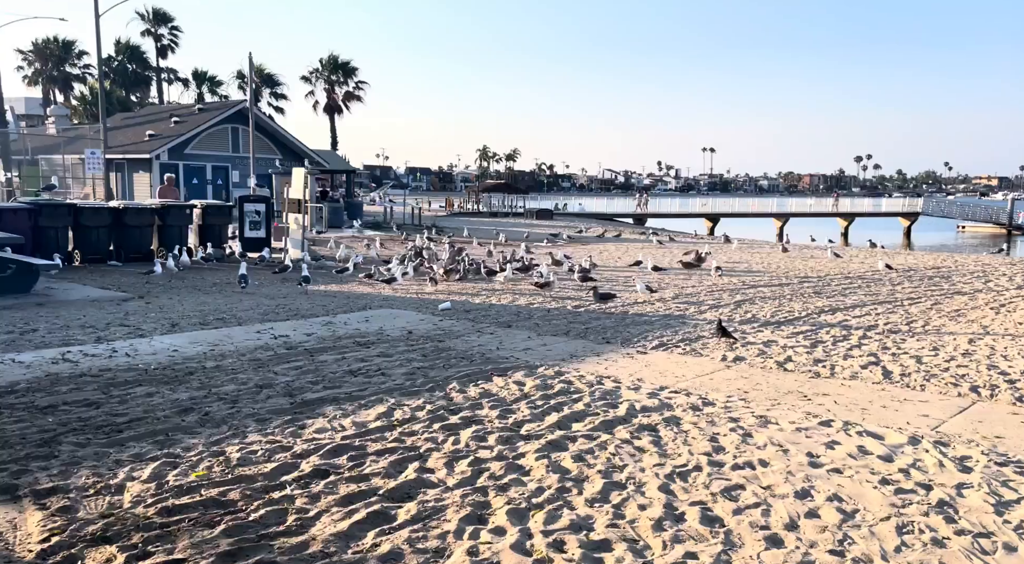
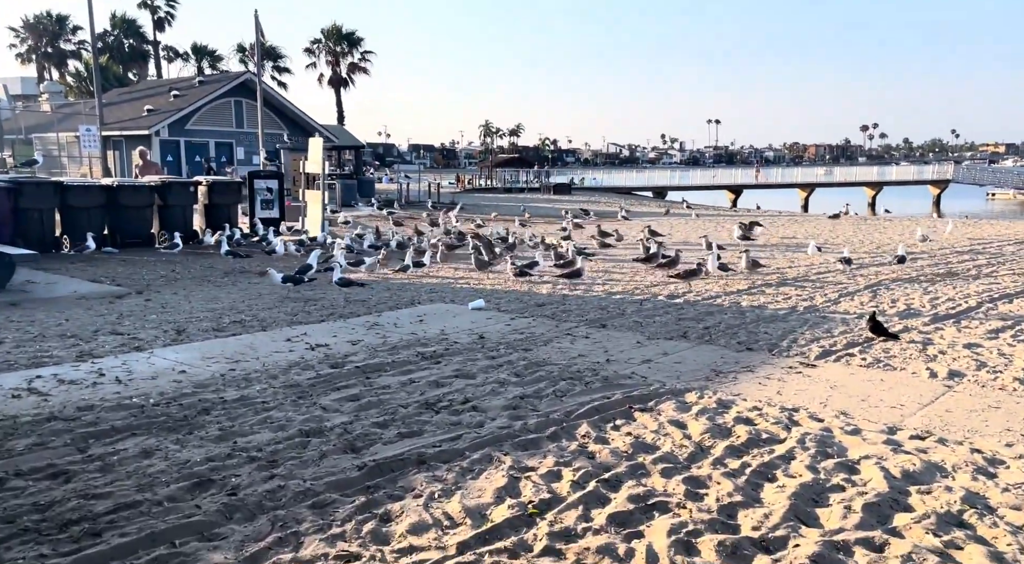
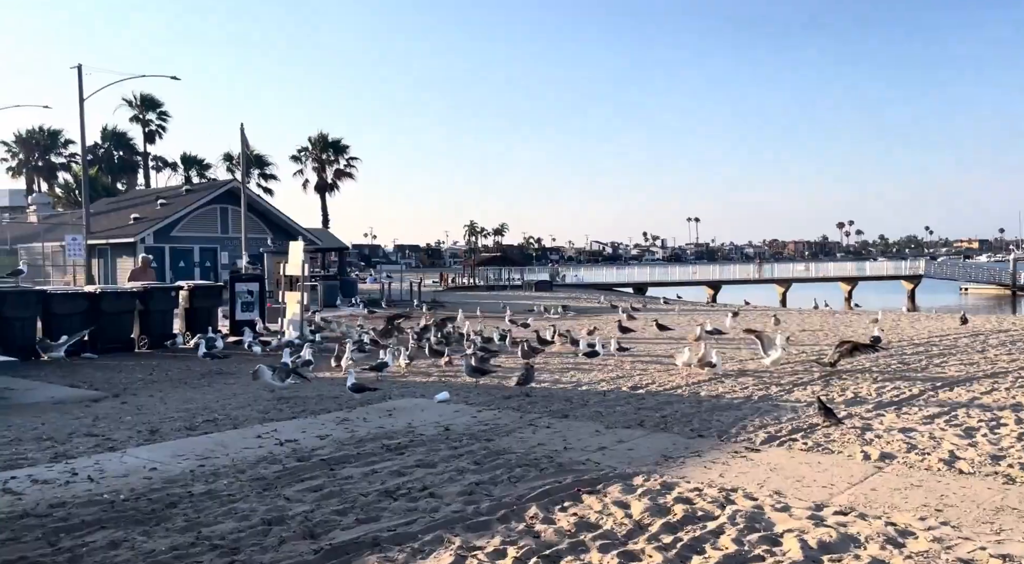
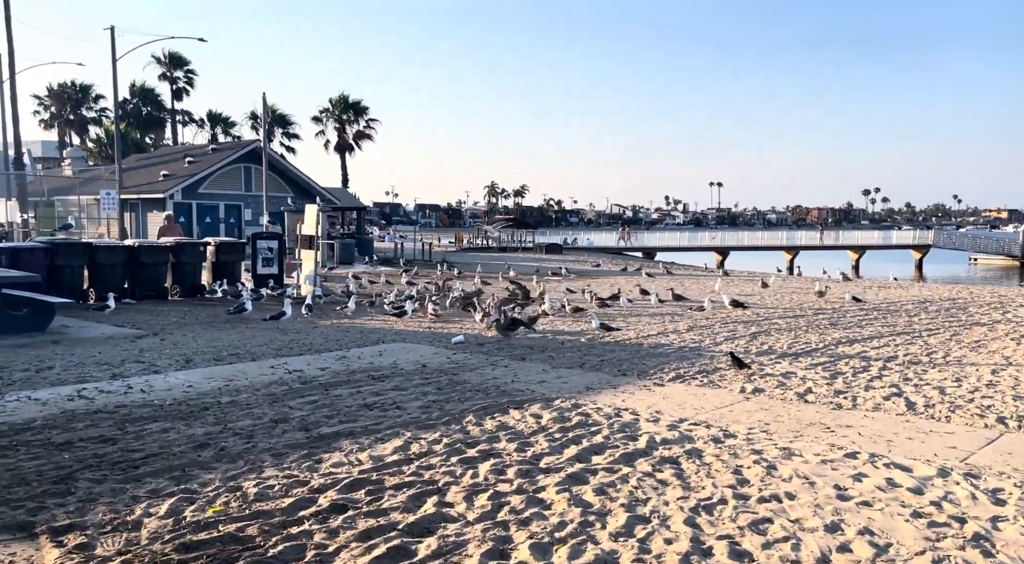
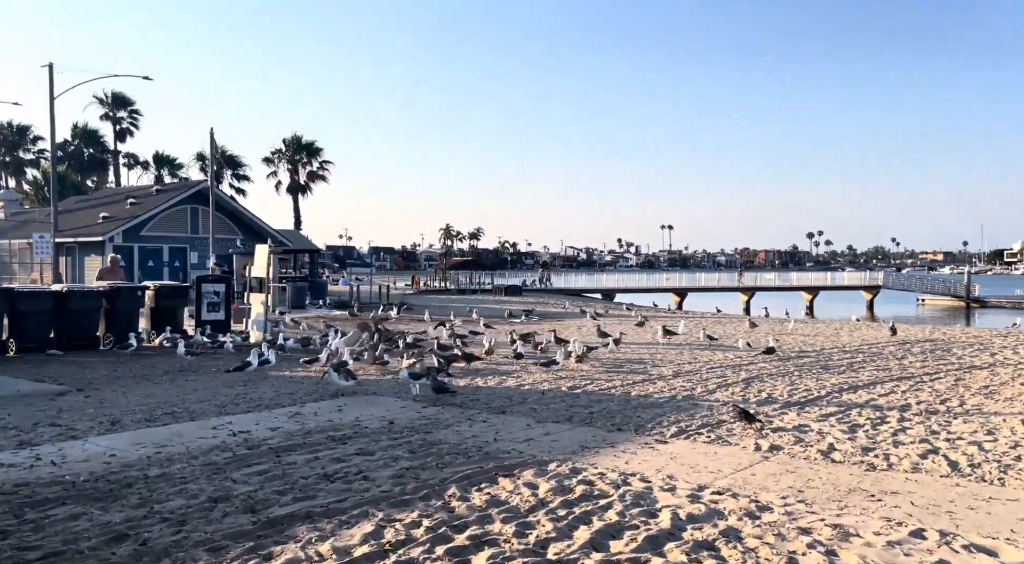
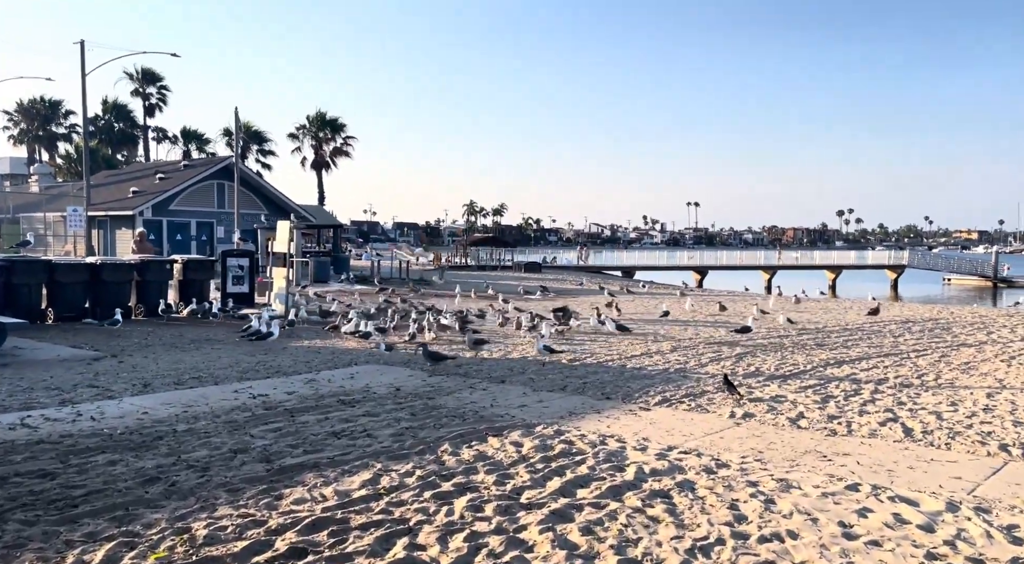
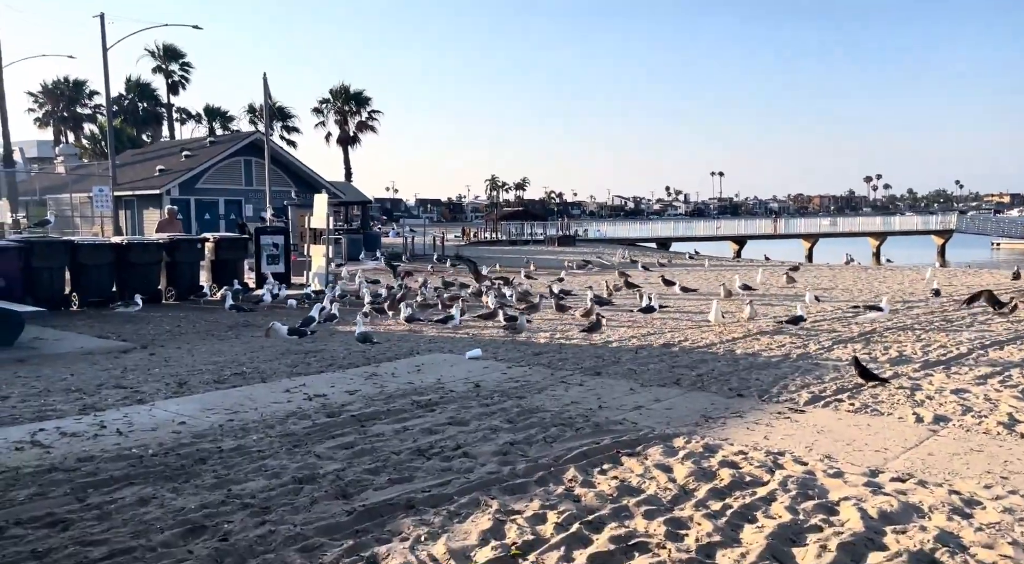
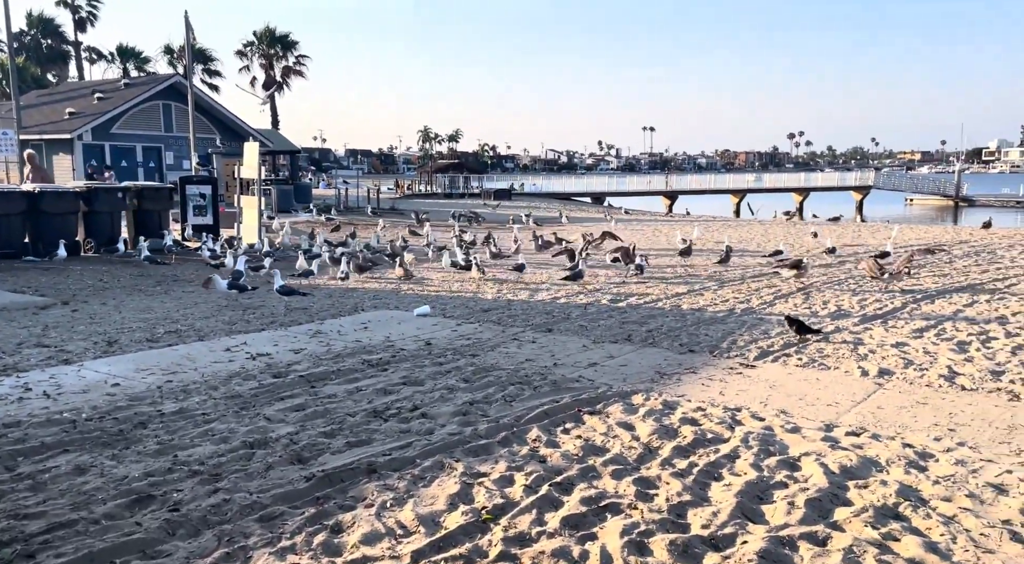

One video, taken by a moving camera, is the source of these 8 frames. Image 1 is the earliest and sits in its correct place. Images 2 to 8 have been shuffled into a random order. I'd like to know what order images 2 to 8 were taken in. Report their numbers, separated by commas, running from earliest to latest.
4, 6, 5, 3, 7, 2, 8
